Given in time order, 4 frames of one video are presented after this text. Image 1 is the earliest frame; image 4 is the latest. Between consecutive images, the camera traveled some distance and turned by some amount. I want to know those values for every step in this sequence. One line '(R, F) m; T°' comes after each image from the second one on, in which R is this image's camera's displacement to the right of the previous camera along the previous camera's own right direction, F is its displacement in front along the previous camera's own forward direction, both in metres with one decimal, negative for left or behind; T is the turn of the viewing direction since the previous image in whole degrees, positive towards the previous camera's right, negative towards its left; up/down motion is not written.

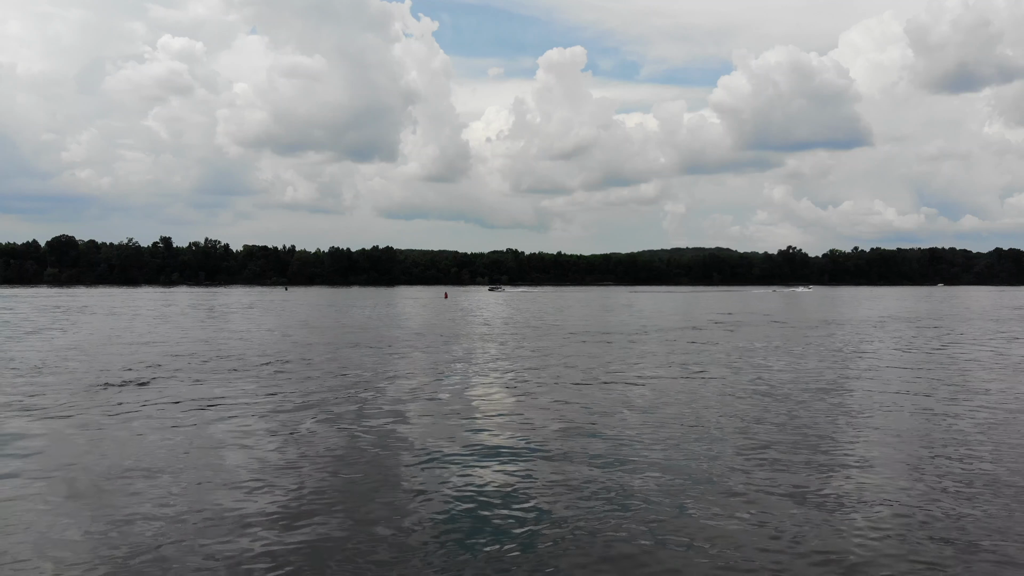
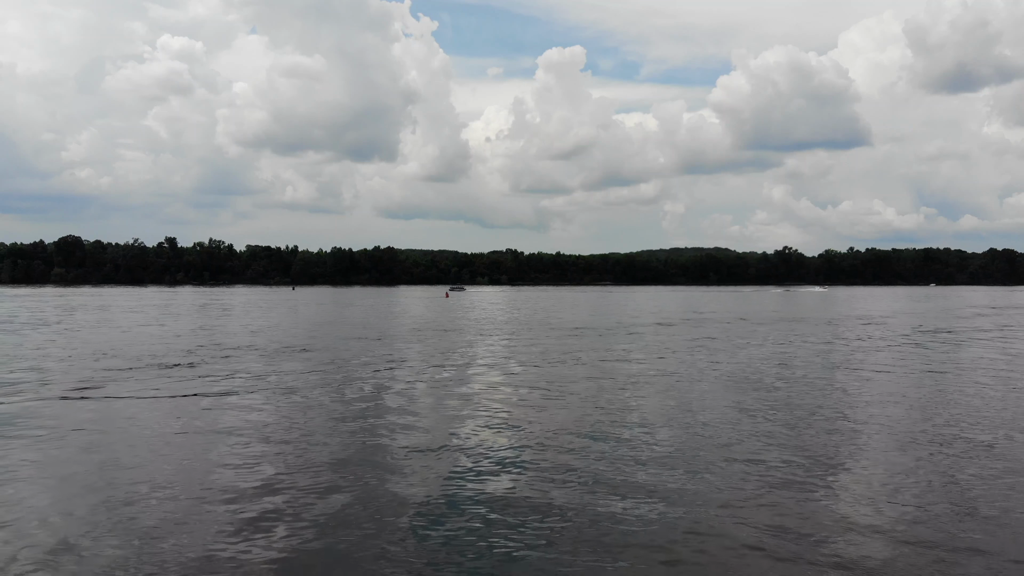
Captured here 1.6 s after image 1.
(+0.2, -3.6) m; 0°
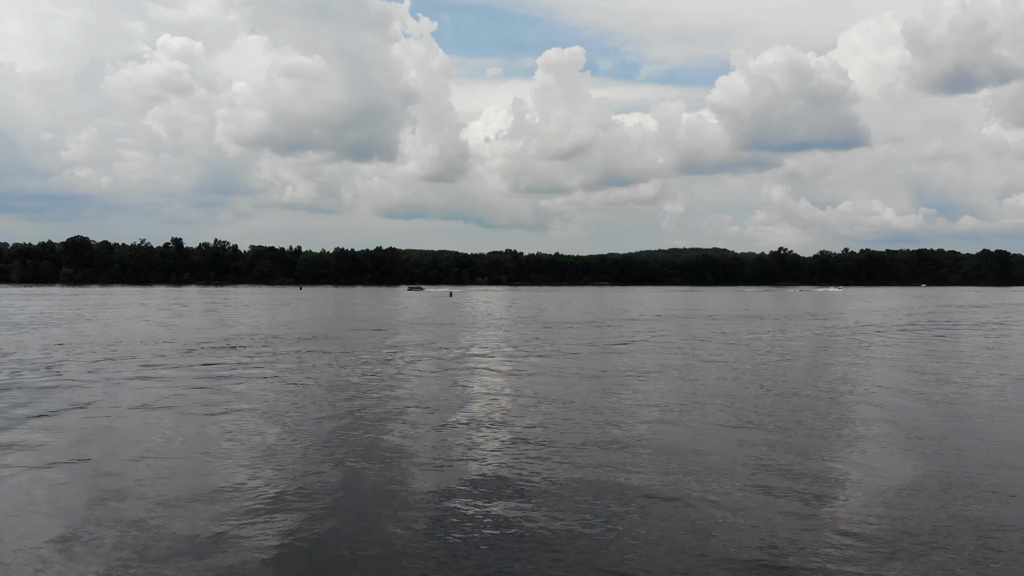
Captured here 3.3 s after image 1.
(+0.4, -5.1) m; 0°
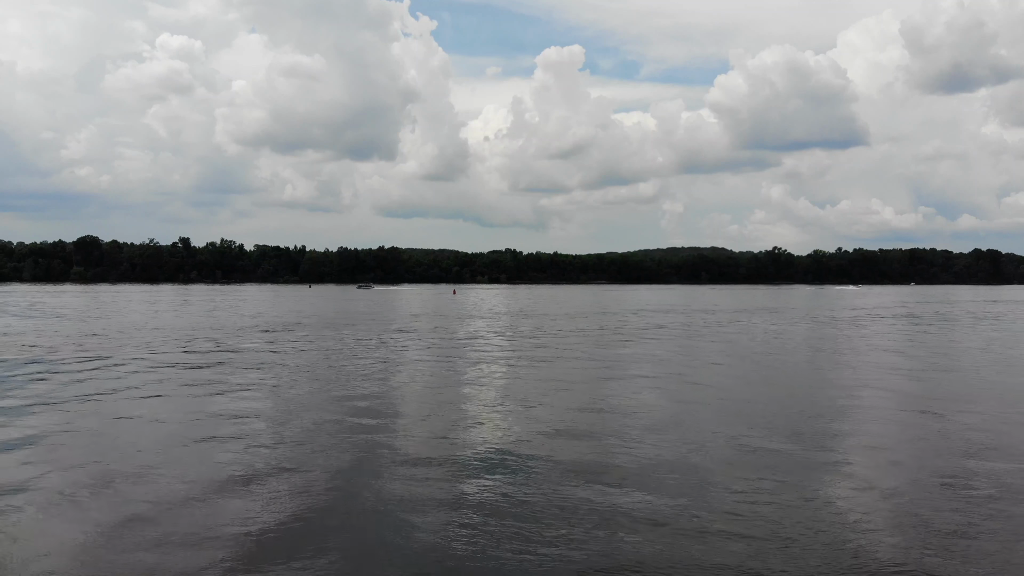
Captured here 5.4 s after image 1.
(+0.5, -6.6) m; 0°
